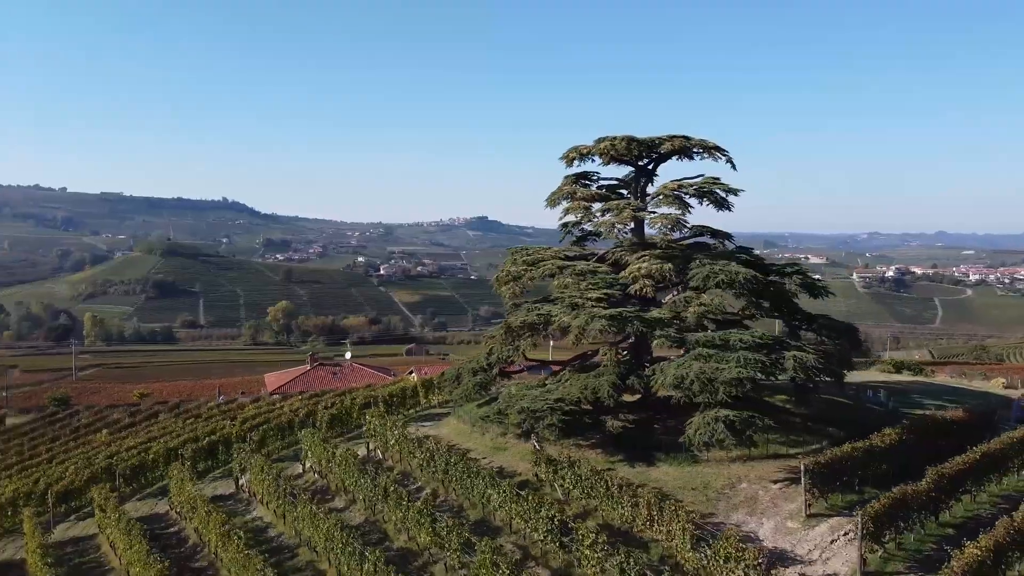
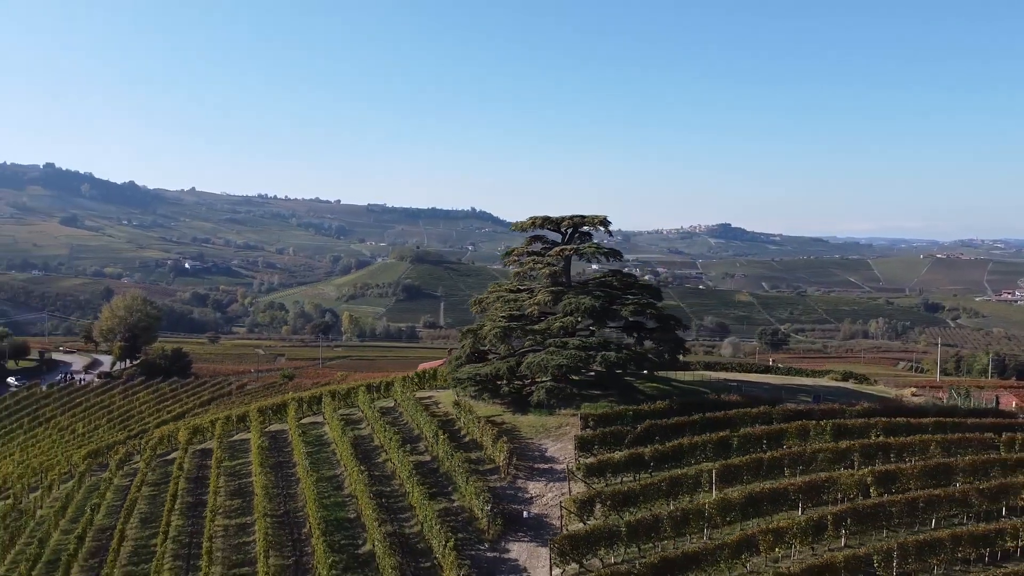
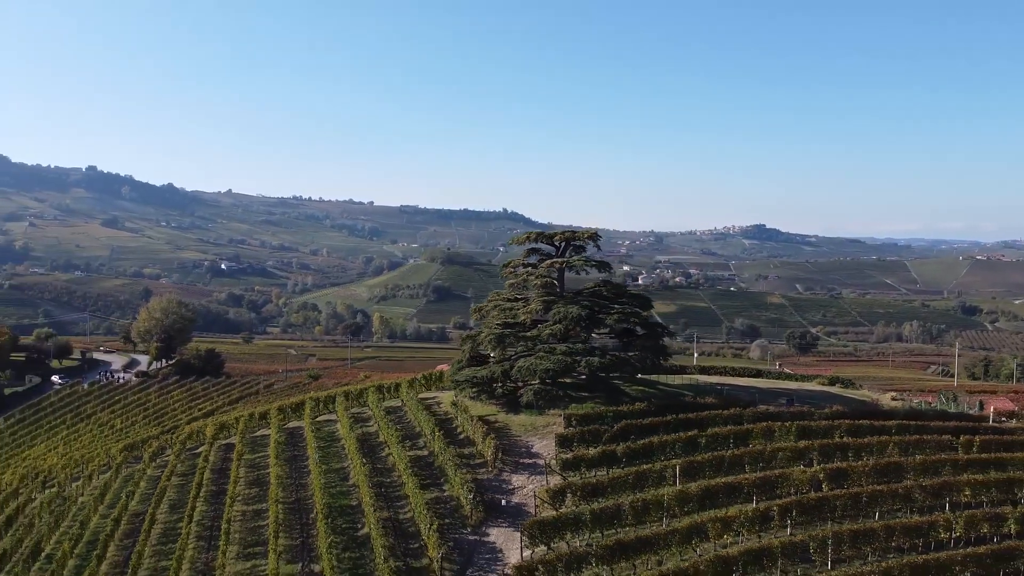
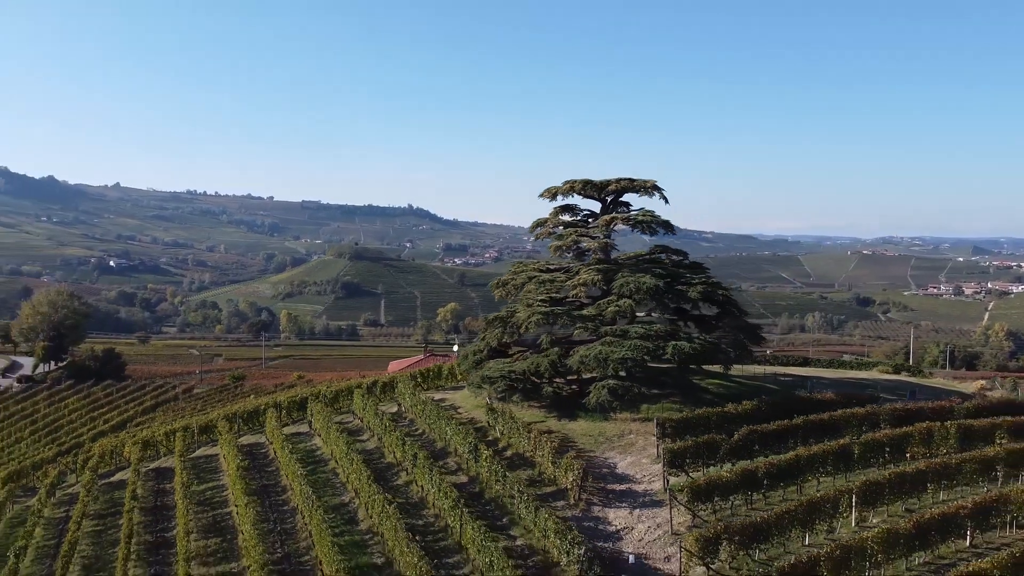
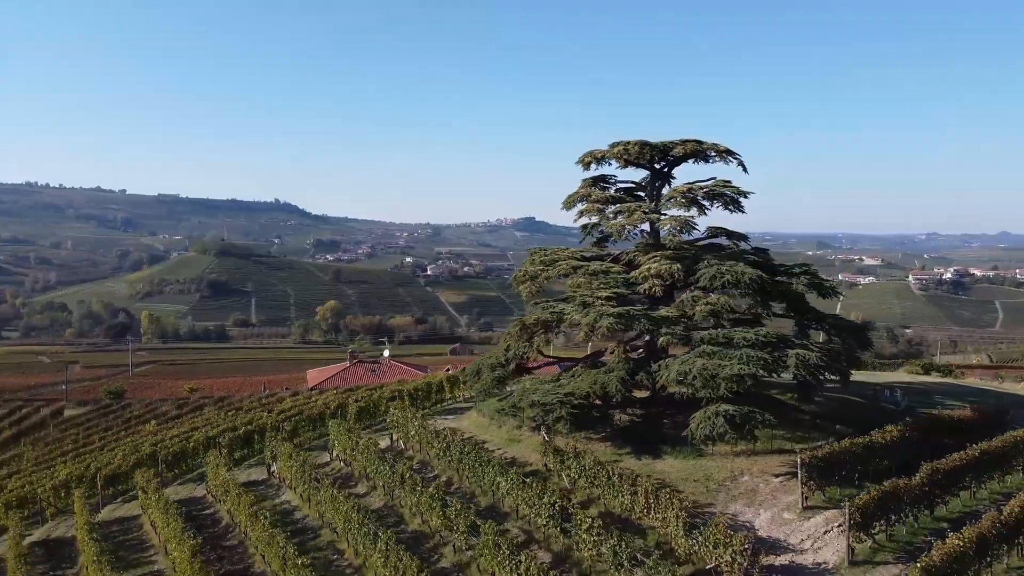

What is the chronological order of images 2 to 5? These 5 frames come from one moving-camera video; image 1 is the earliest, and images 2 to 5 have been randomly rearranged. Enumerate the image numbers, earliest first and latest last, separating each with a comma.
5, 4, 2, 3
